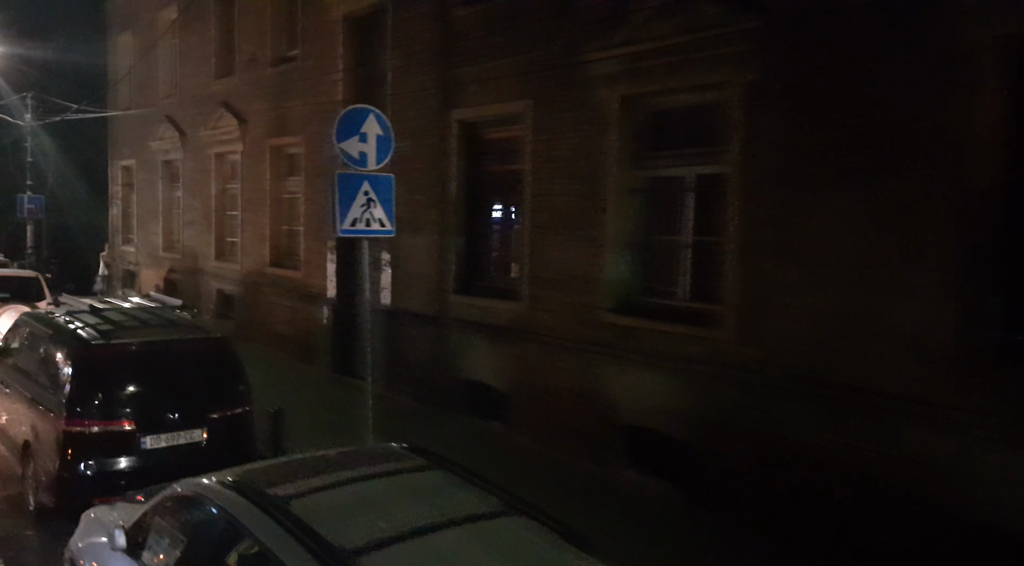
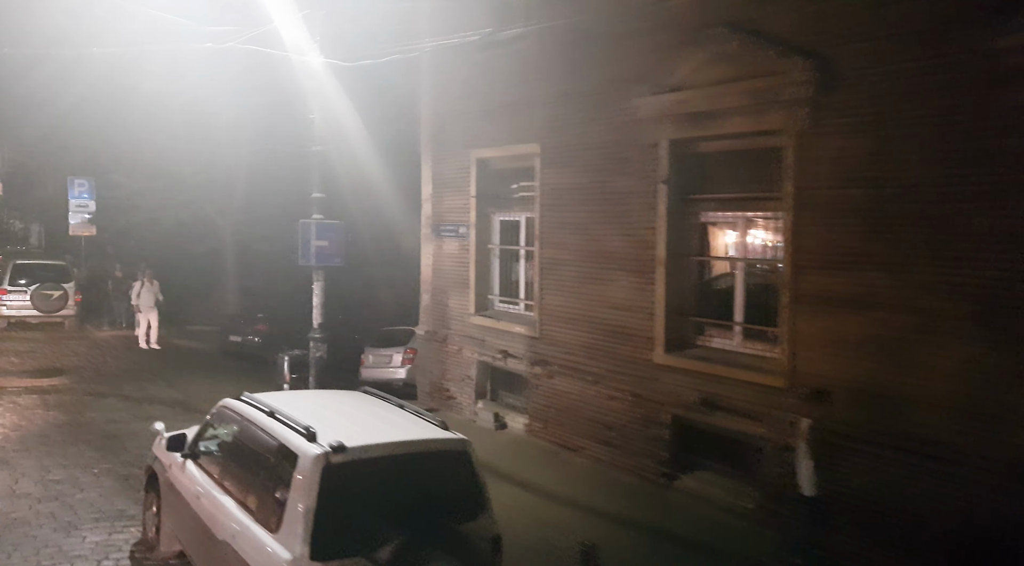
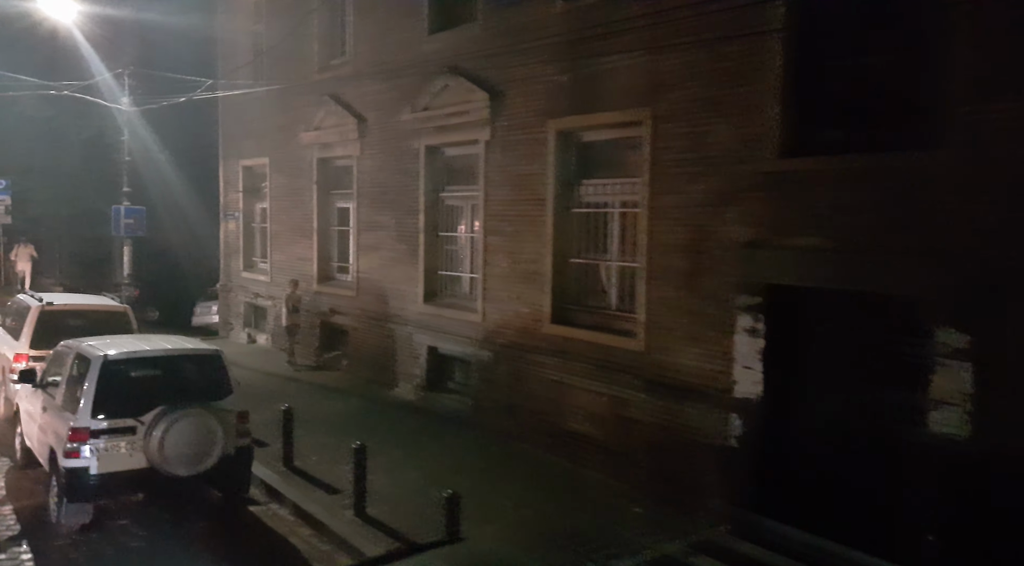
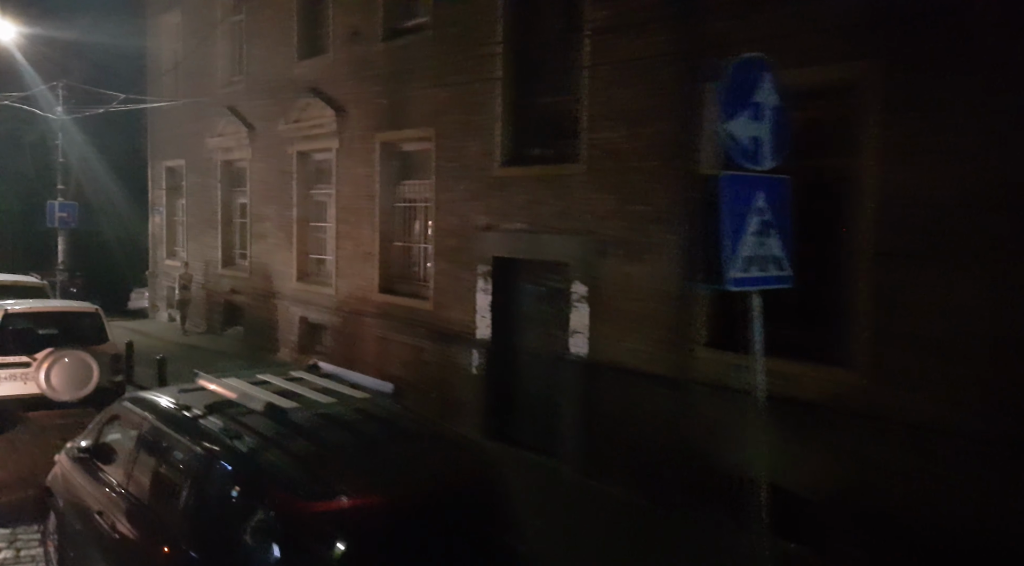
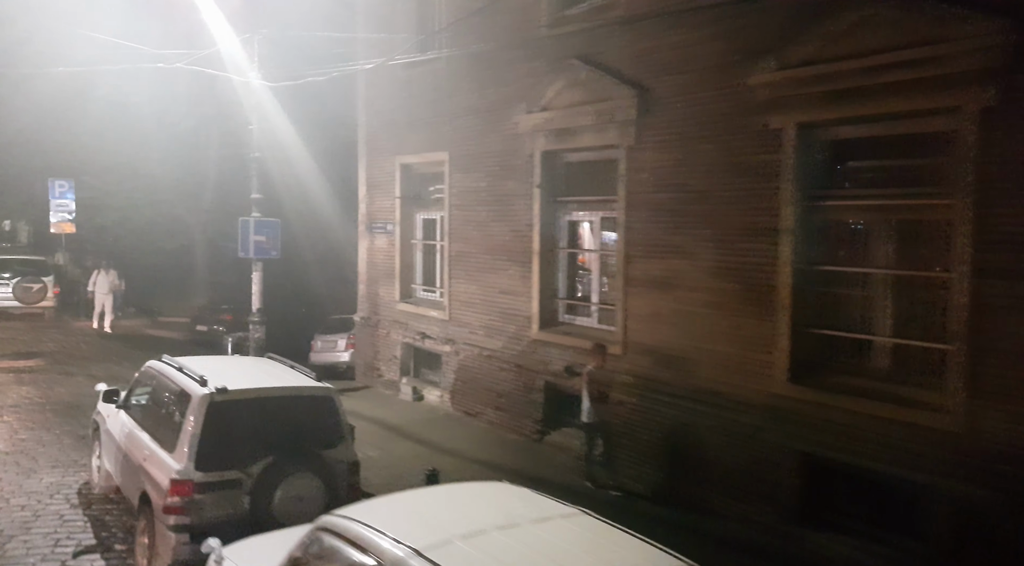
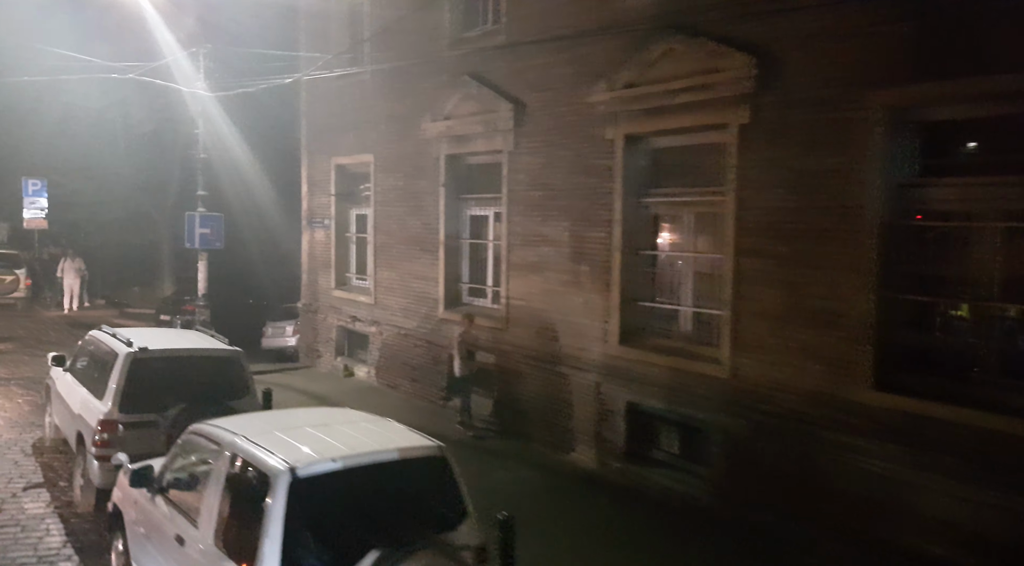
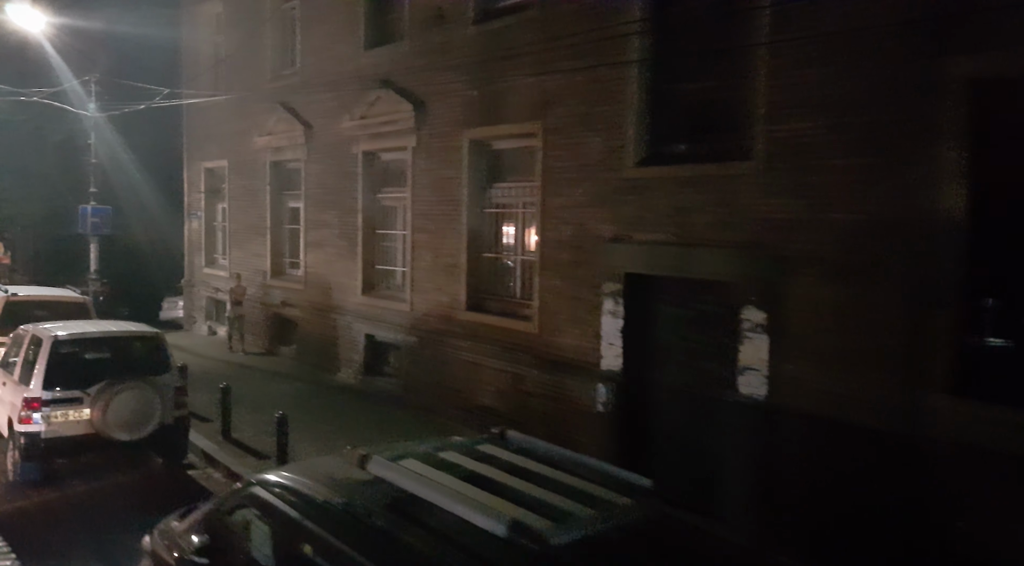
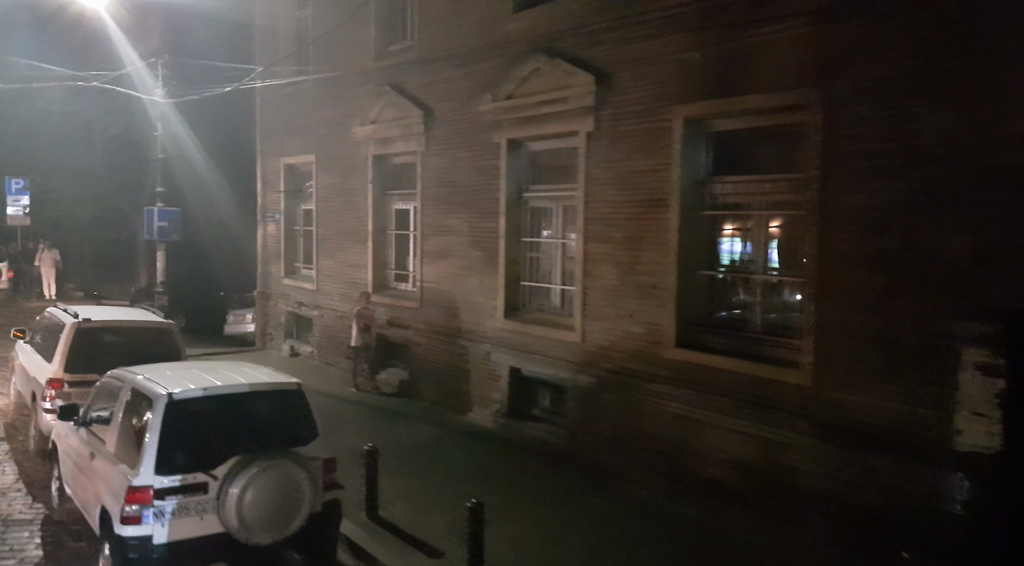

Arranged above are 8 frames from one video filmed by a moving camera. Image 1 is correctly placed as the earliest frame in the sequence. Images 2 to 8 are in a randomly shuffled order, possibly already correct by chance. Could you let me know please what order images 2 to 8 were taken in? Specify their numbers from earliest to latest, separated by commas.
4, 7, 3, 8, 6, 5, 2
